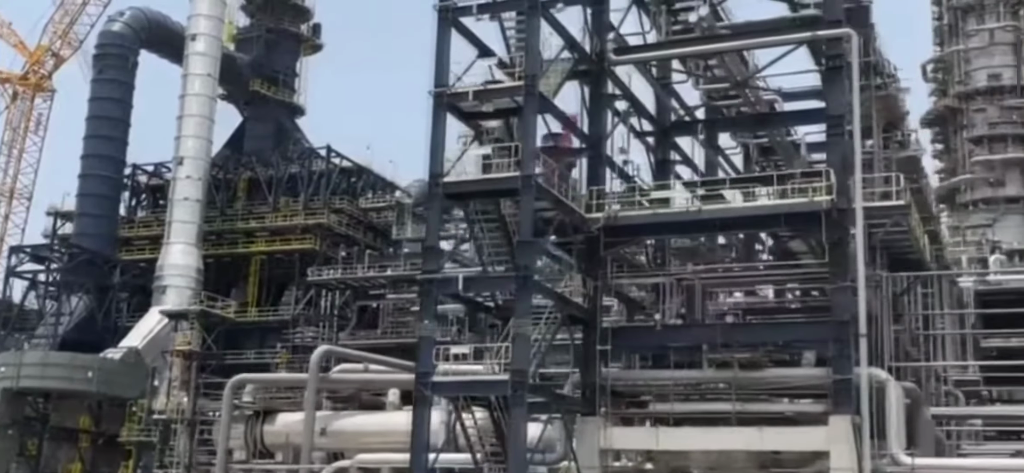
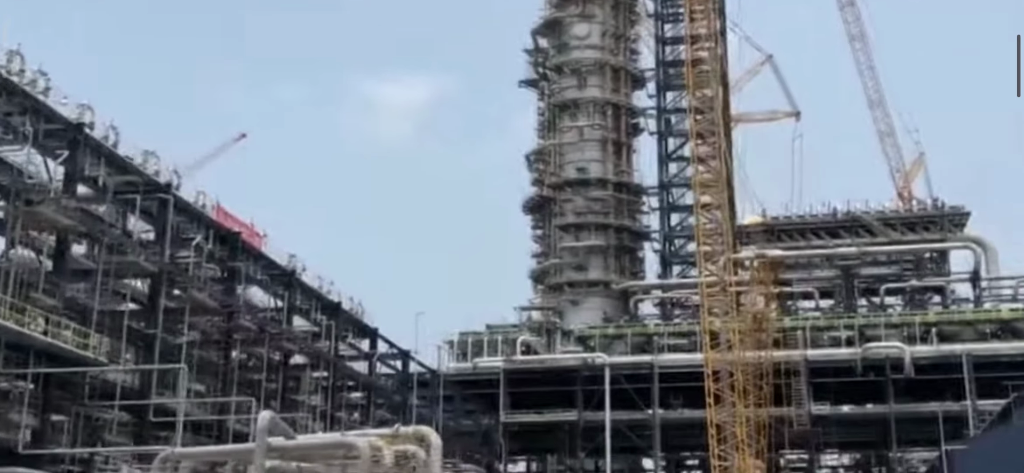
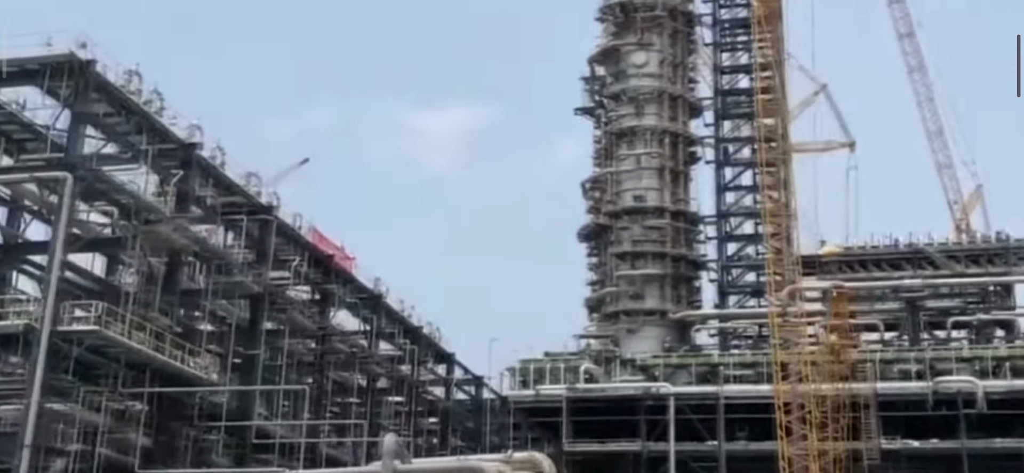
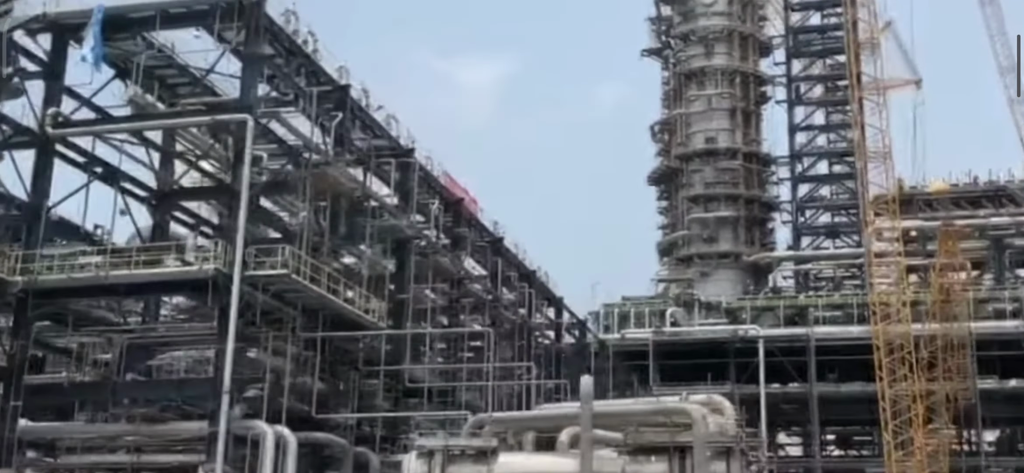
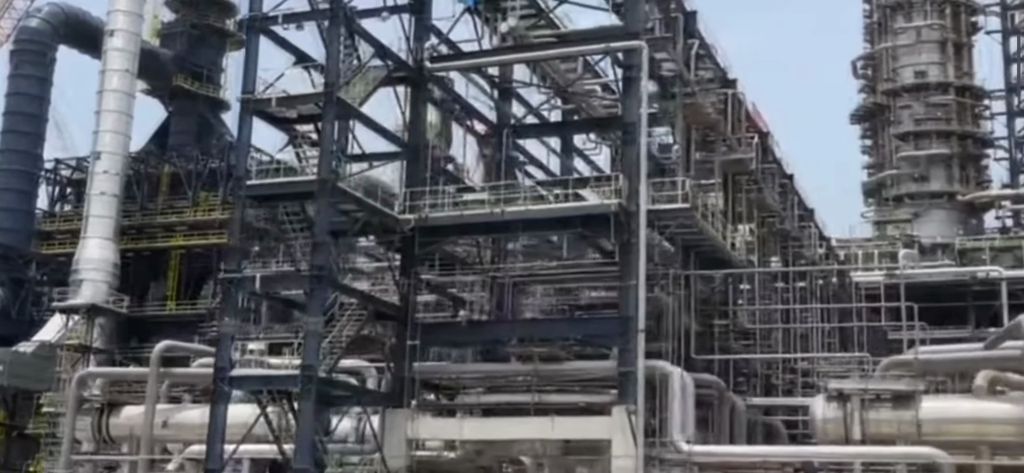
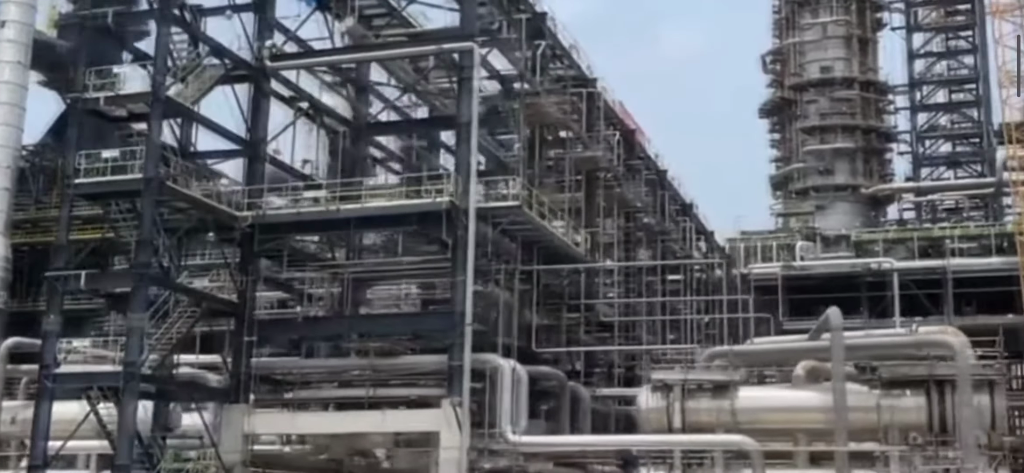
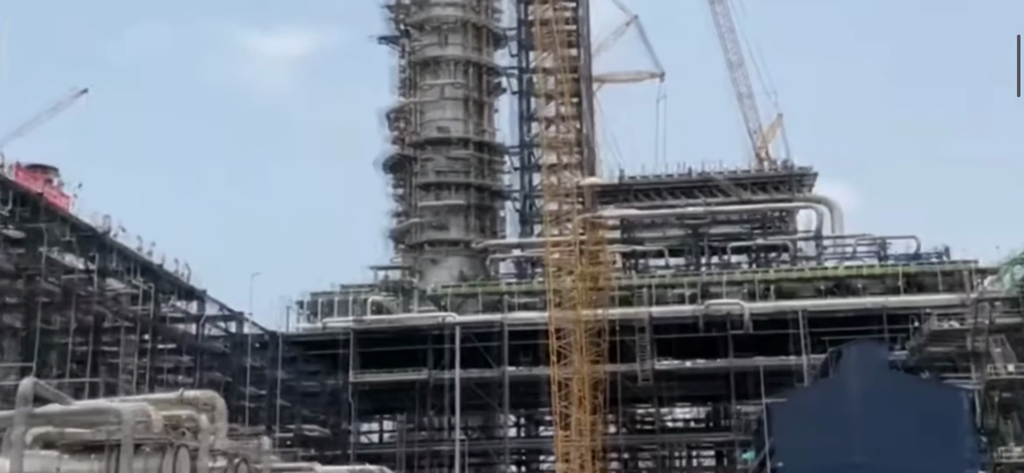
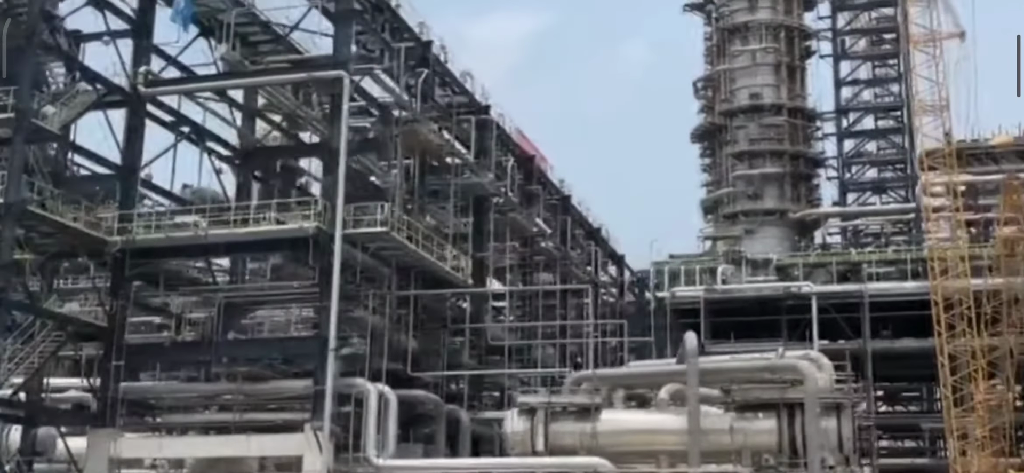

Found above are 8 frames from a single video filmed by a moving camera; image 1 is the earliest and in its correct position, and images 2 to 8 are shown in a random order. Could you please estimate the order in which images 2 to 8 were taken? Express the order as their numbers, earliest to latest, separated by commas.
5, 6, 8, 4, 3, 2, 7
